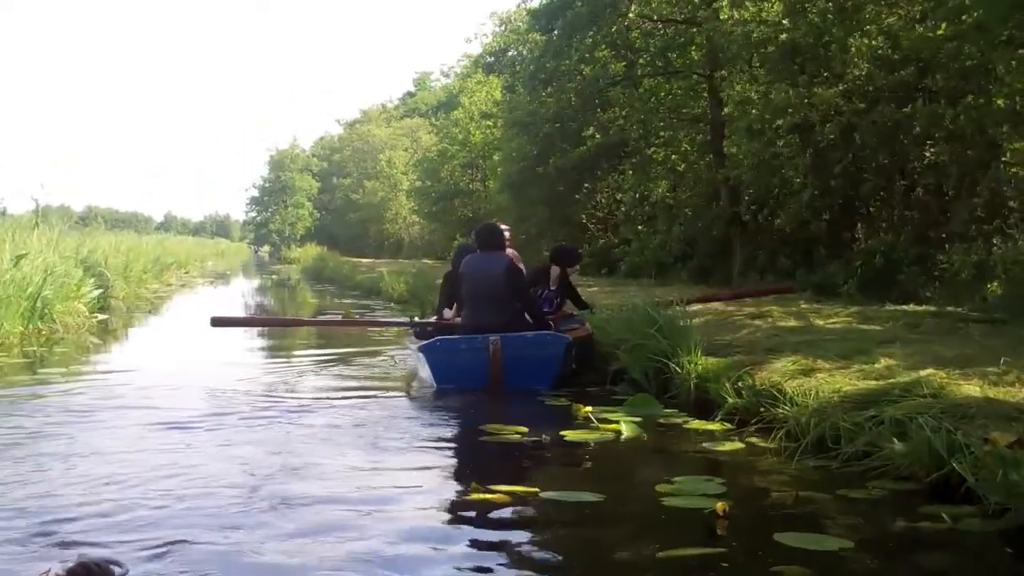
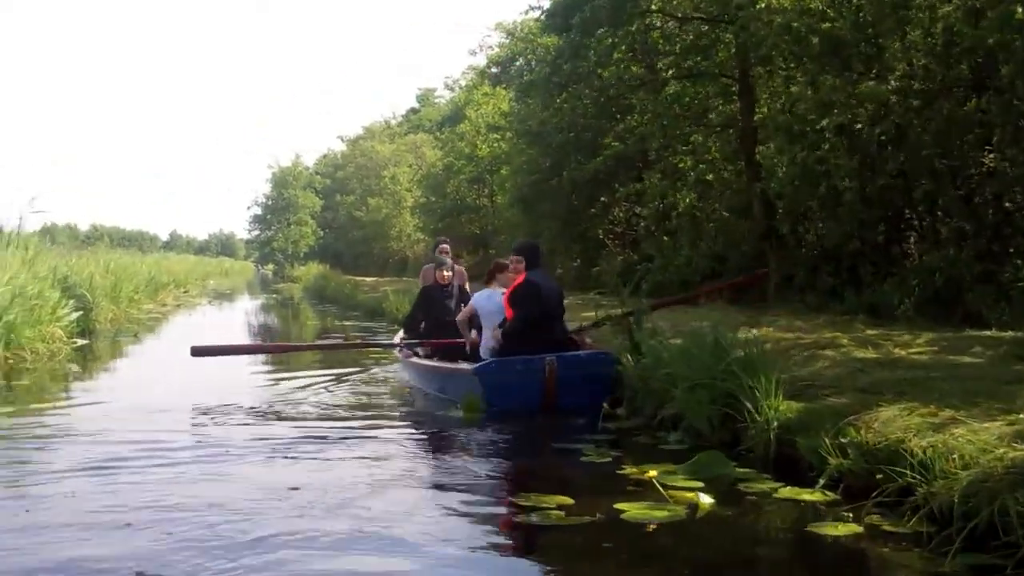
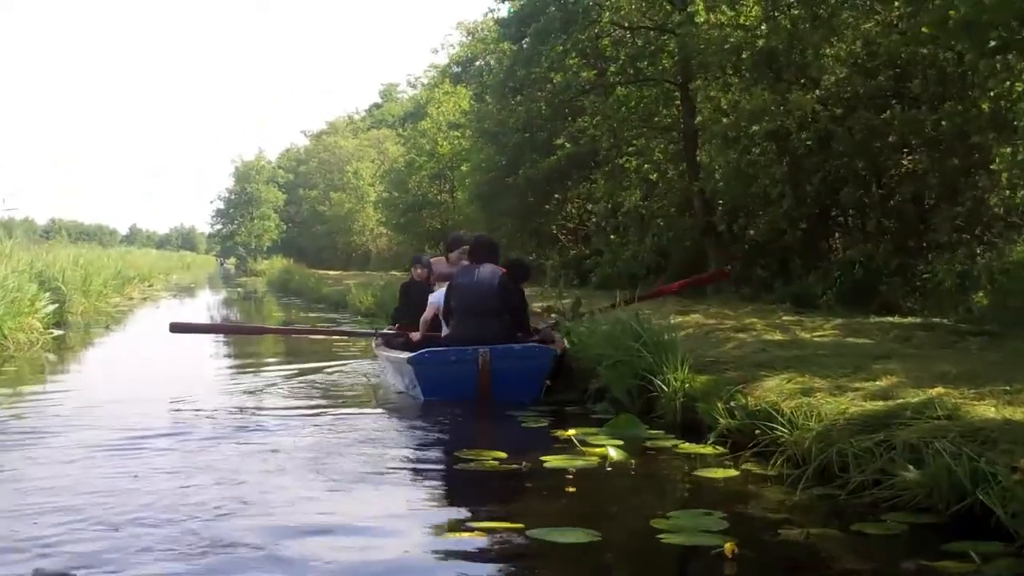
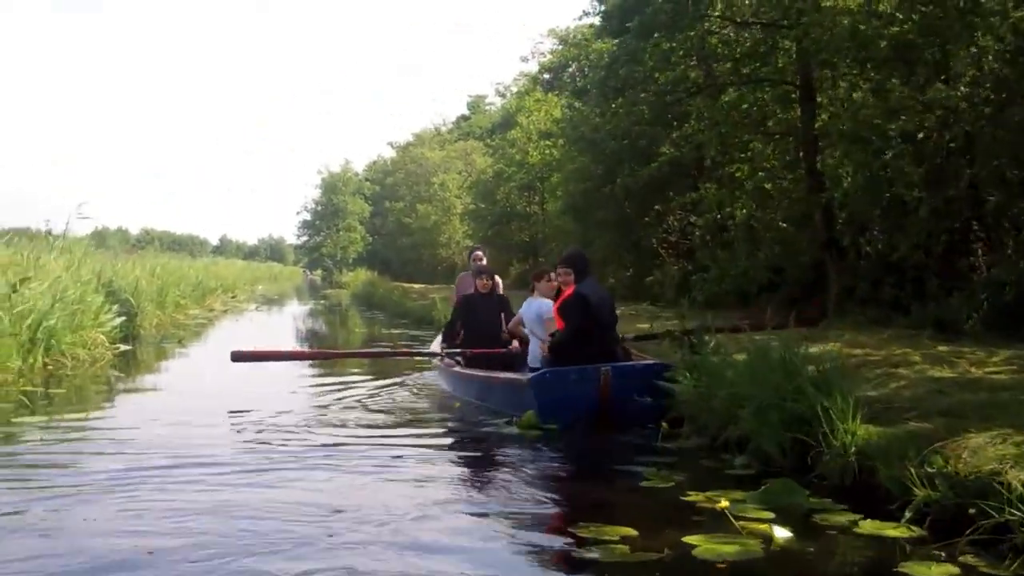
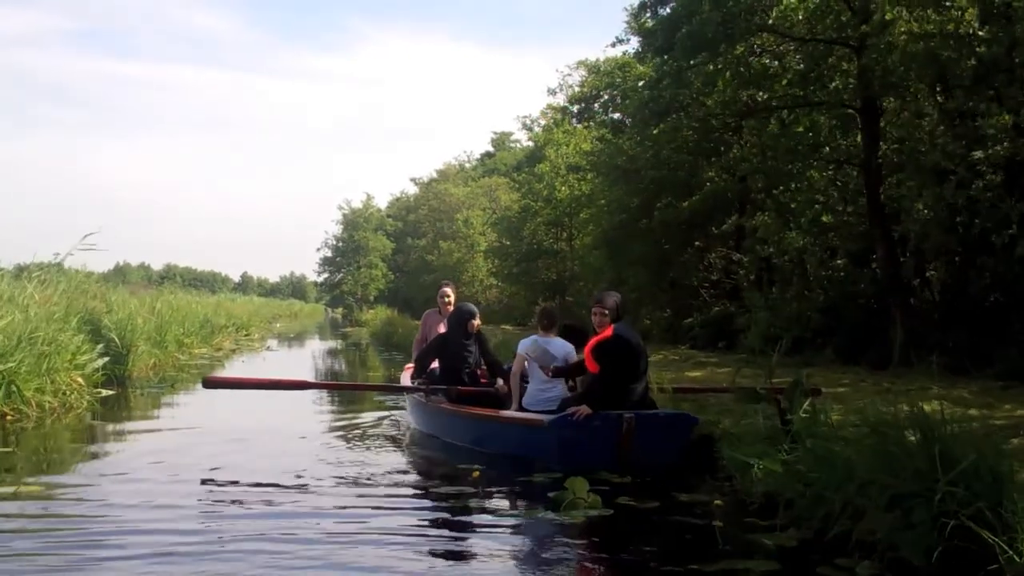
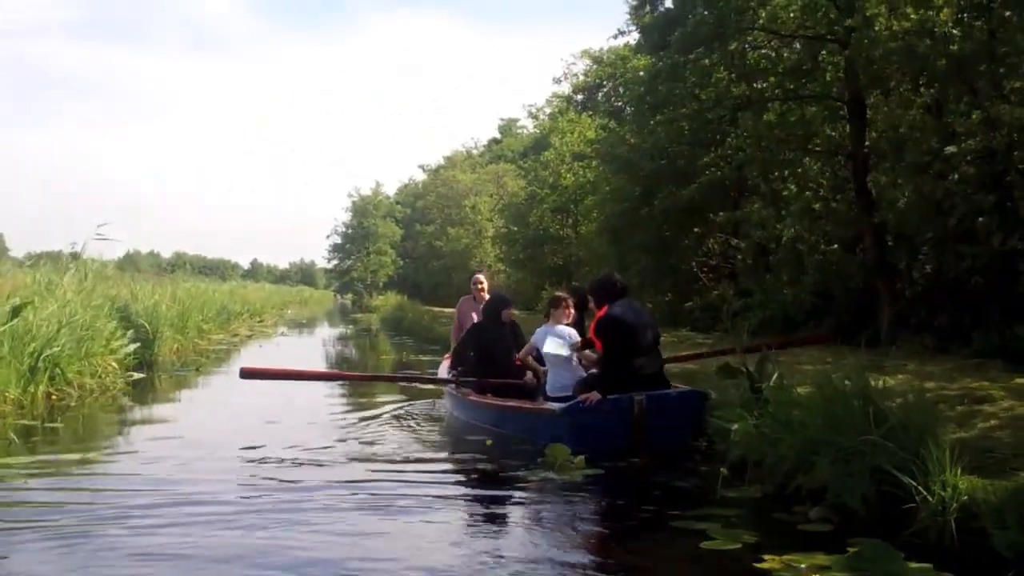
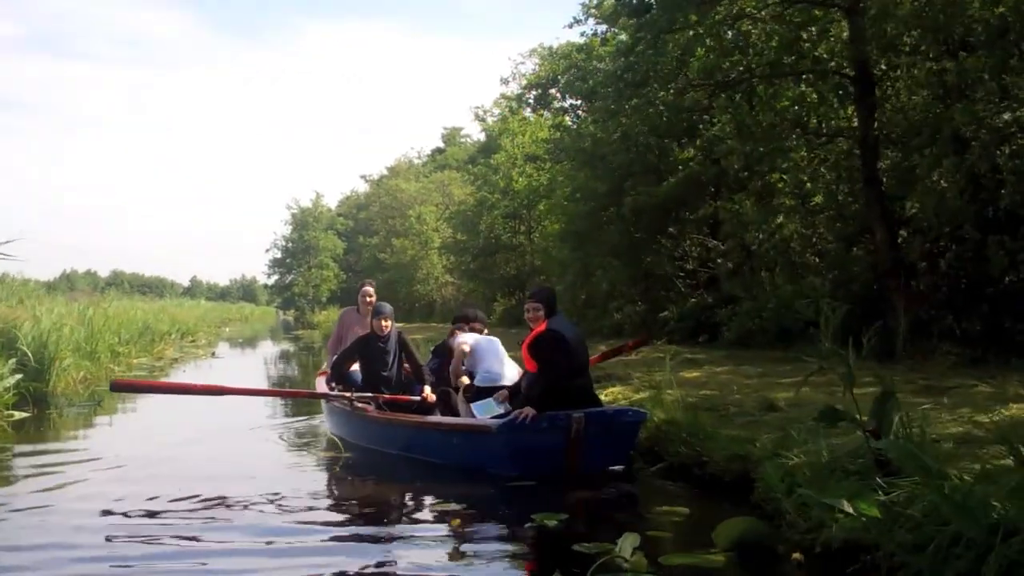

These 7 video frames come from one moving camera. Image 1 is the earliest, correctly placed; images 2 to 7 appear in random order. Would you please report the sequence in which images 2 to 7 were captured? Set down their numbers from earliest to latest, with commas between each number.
3, 2, 4, 6, 5, 7
